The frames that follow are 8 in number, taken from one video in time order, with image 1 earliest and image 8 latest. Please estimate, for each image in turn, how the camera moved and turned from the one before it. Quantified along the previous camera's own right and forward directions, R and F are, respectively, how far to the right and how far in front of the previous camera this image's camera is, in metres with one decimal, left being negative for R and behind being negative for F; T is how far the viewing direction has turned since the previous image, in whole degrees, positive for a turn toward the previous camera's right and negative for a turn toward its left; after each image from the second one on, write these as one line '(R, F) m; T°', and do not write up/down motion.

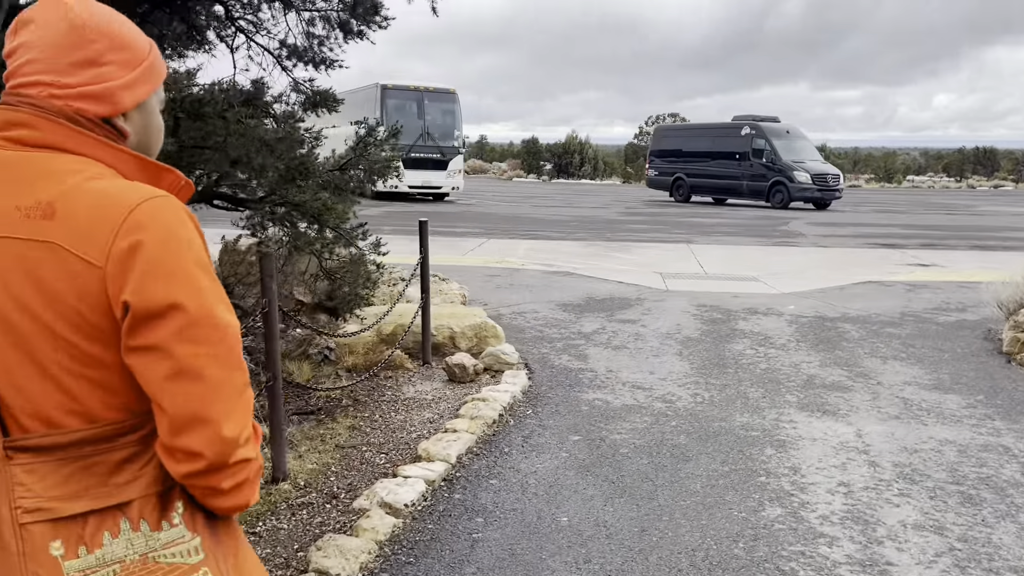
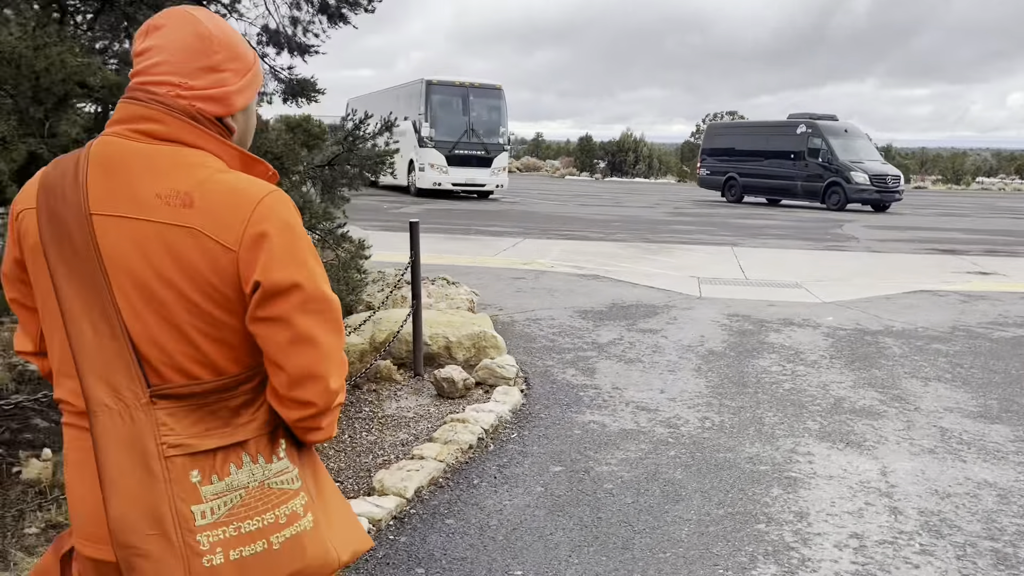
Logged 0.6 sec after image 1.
(+0.4, +0.5) m; -4°
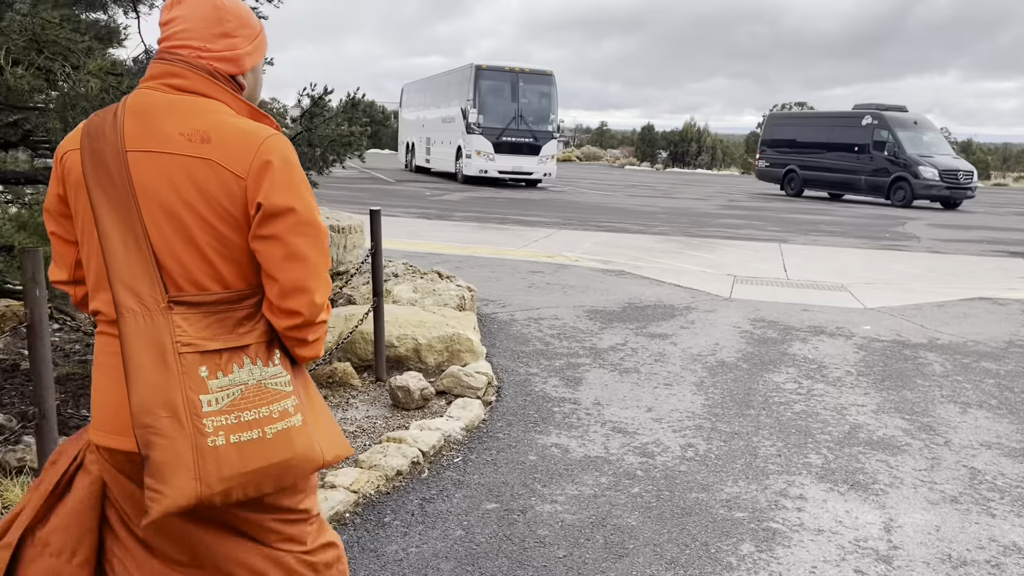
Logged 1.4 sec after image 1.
(+0.5, +0.6) m; -4°
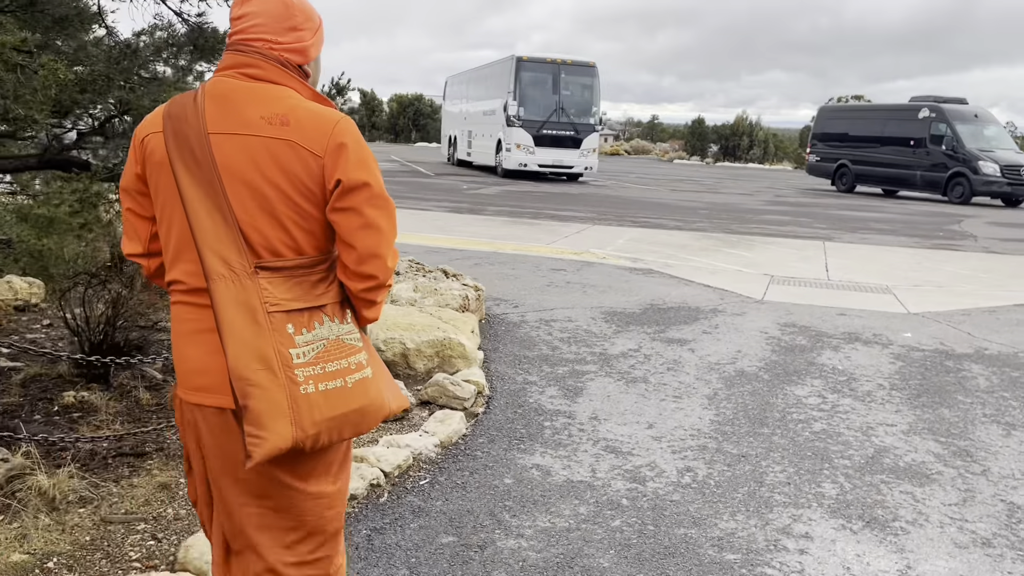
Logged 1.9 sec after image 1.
(+0.3, +0.4) m; -3°
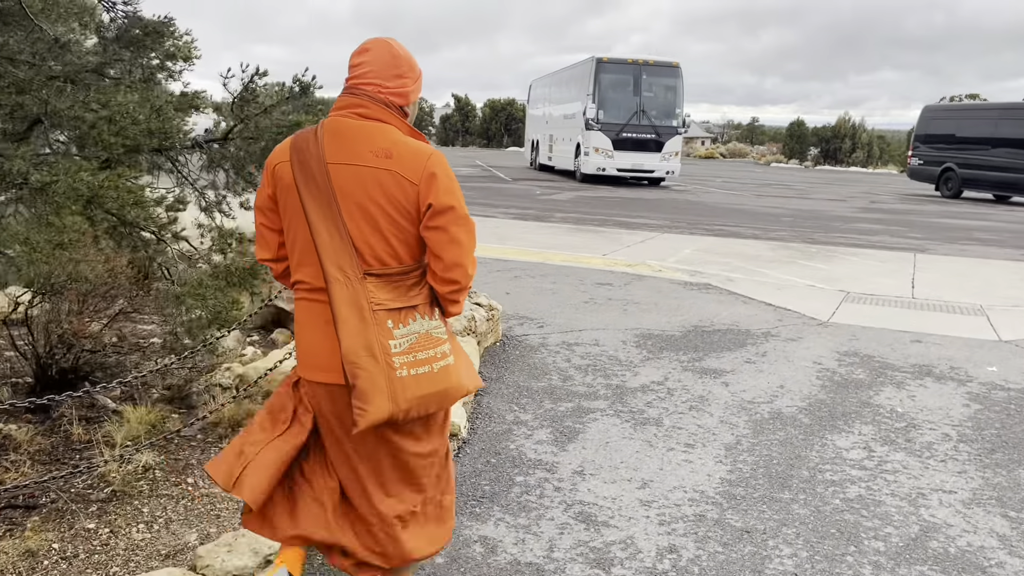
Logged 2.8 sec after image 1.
(+0.5, +0.7) m; -6°
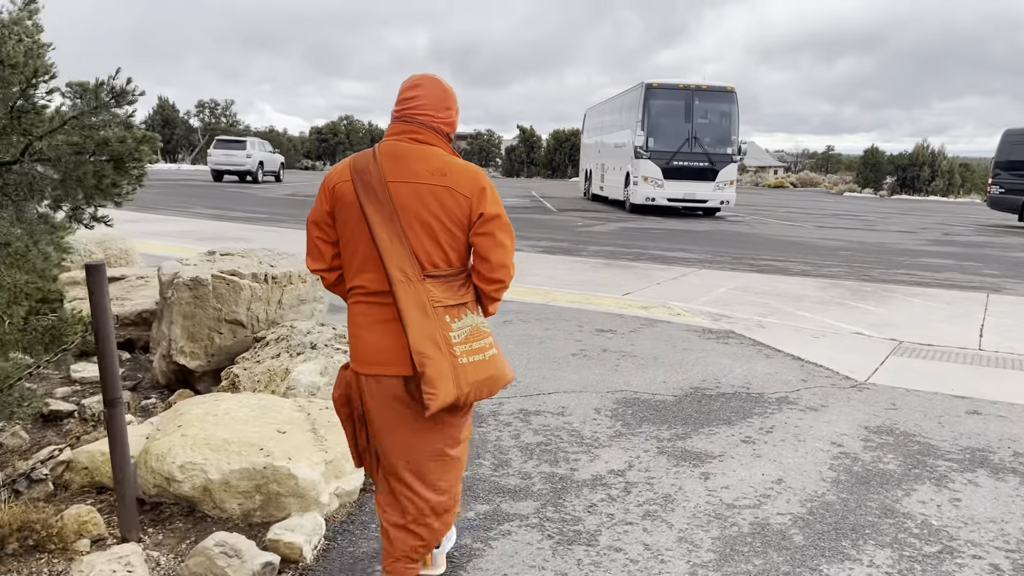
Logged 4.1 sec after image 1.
(+0.7, +1.1) m; -5°
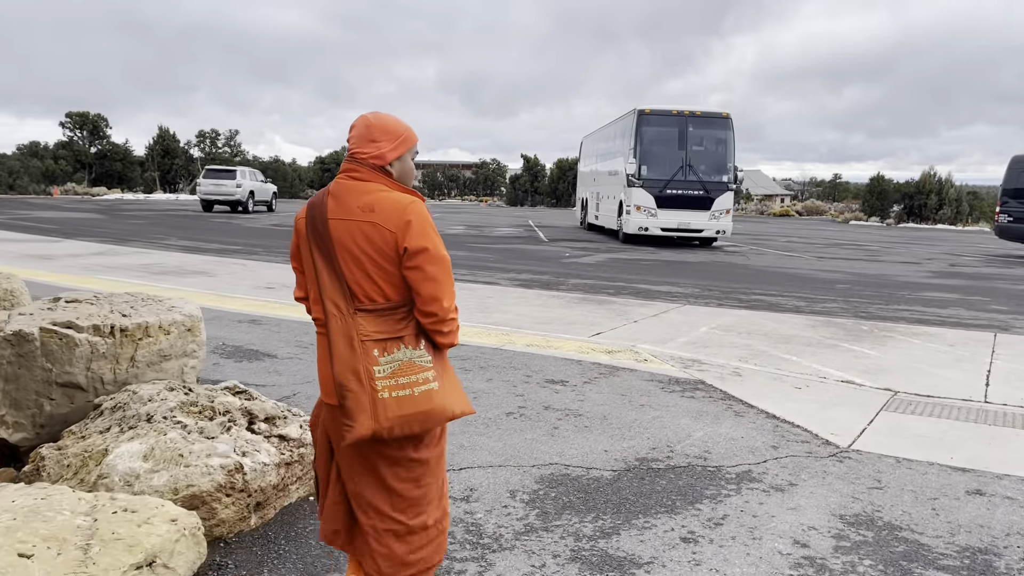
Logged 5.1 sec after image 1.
(+0.6, +0.9) m; -1°
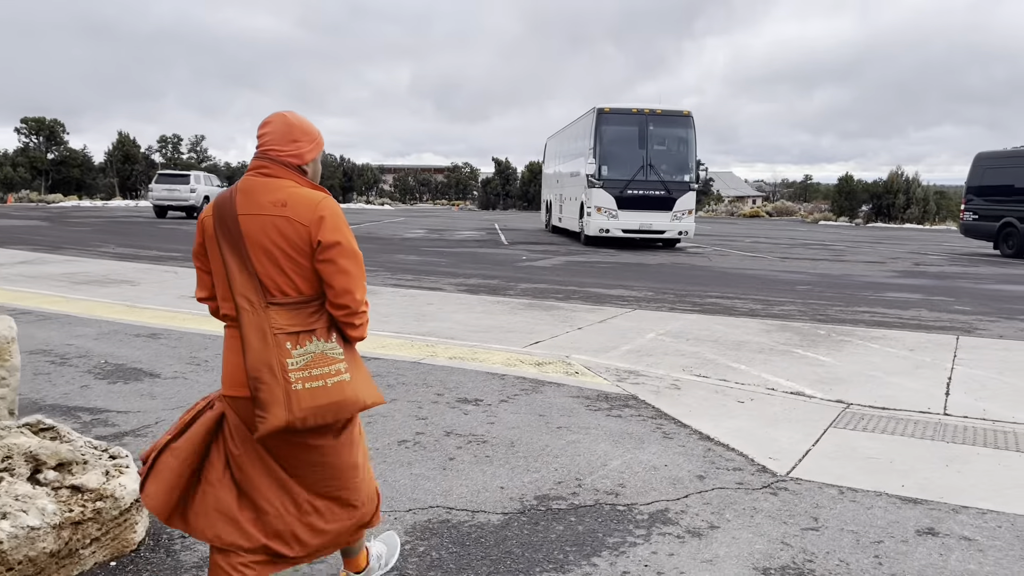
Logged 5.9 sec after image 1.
(+0.5, +0.7) m; +2°
